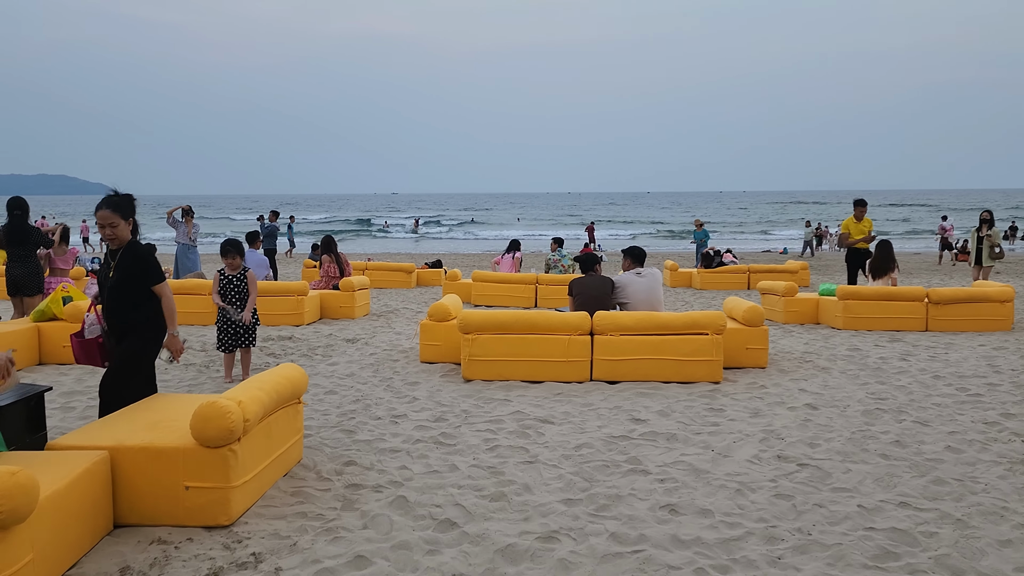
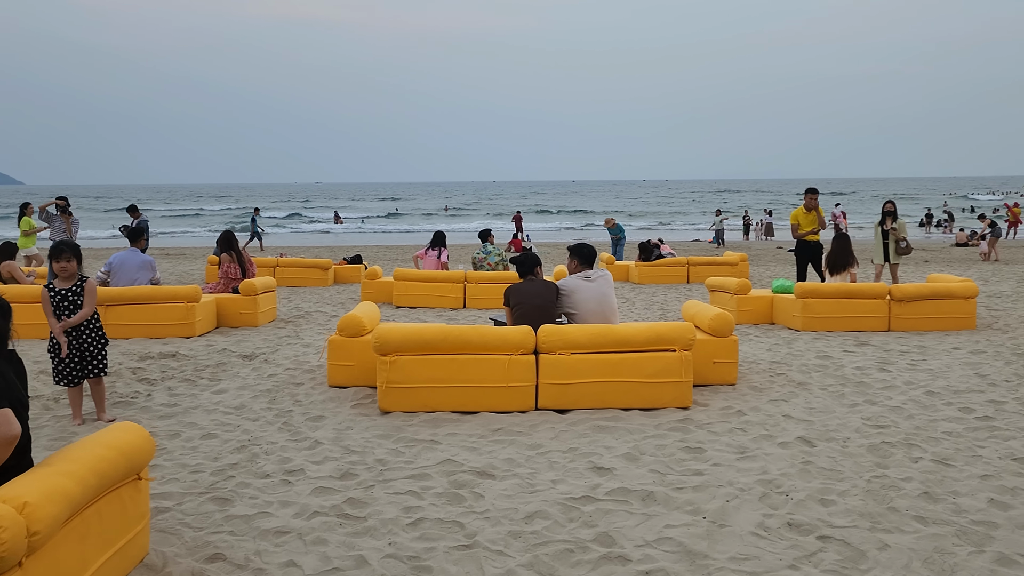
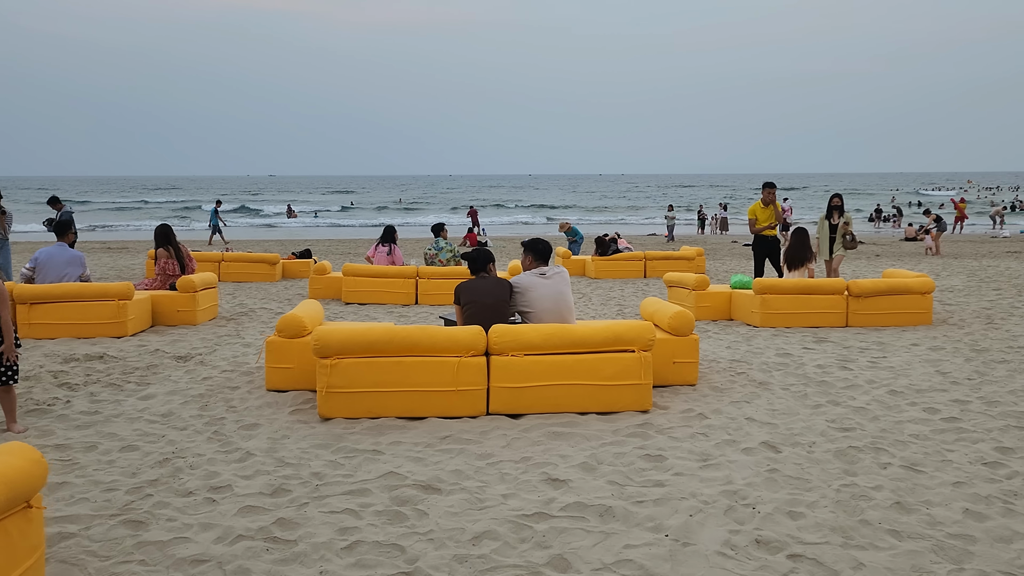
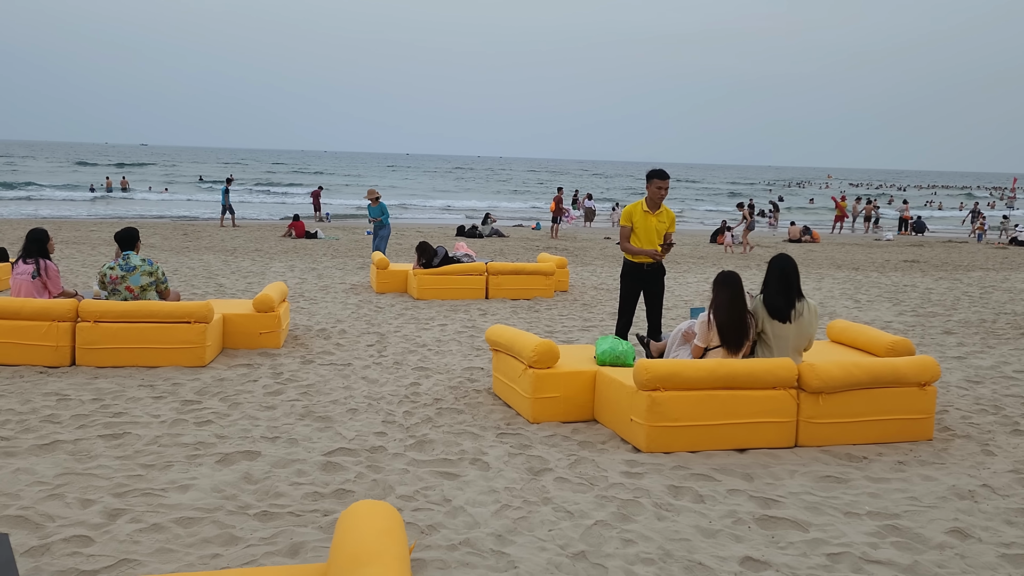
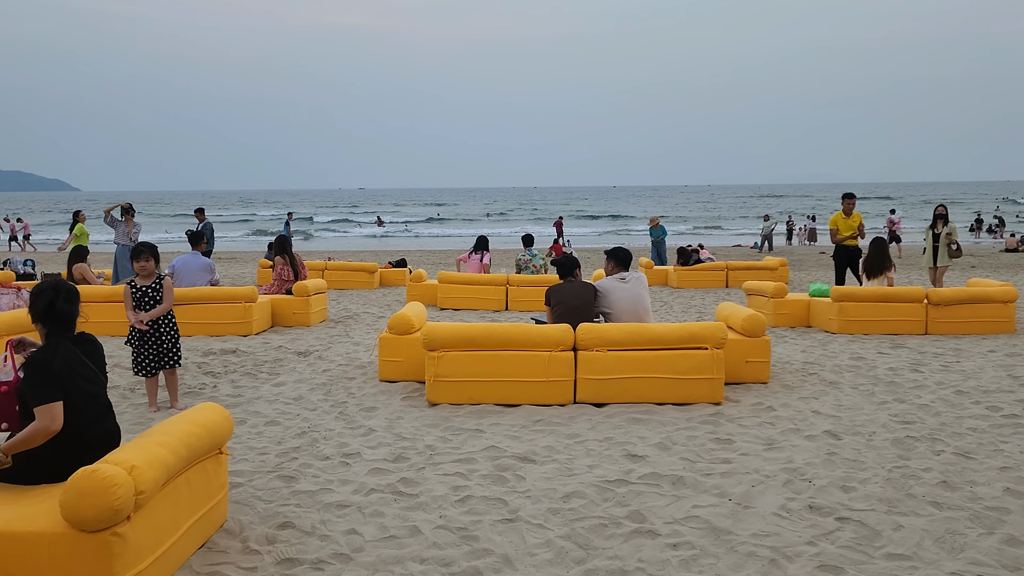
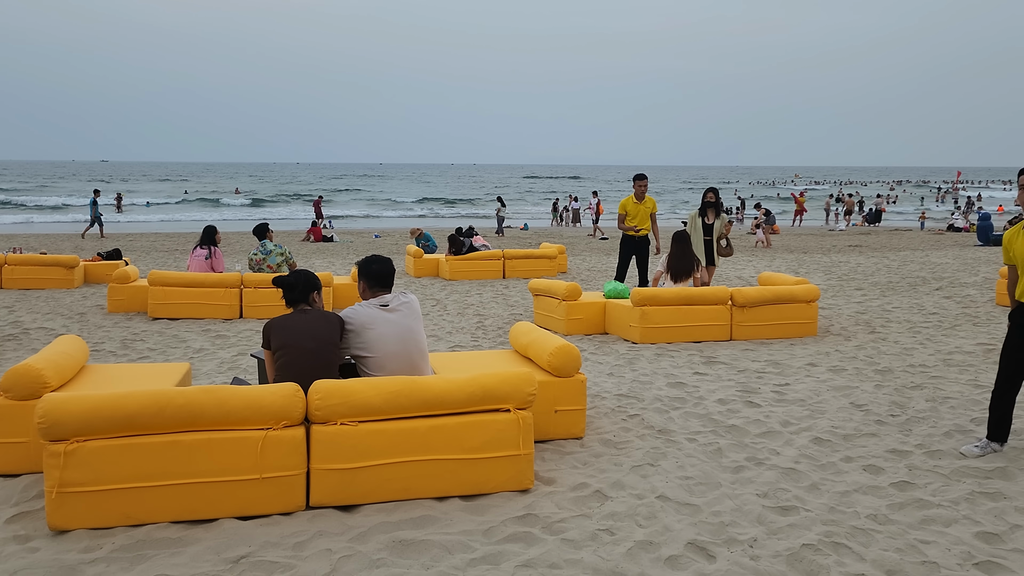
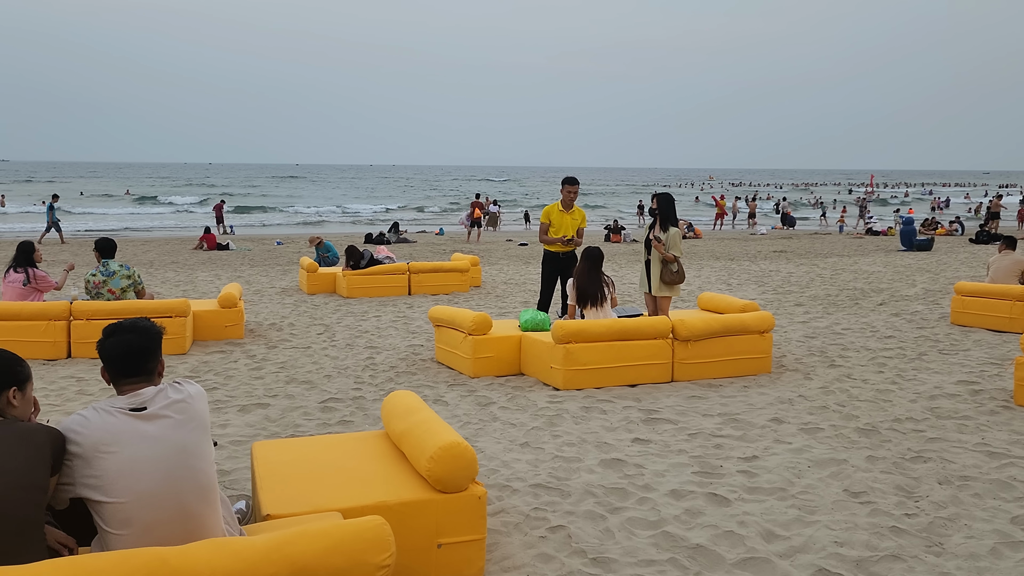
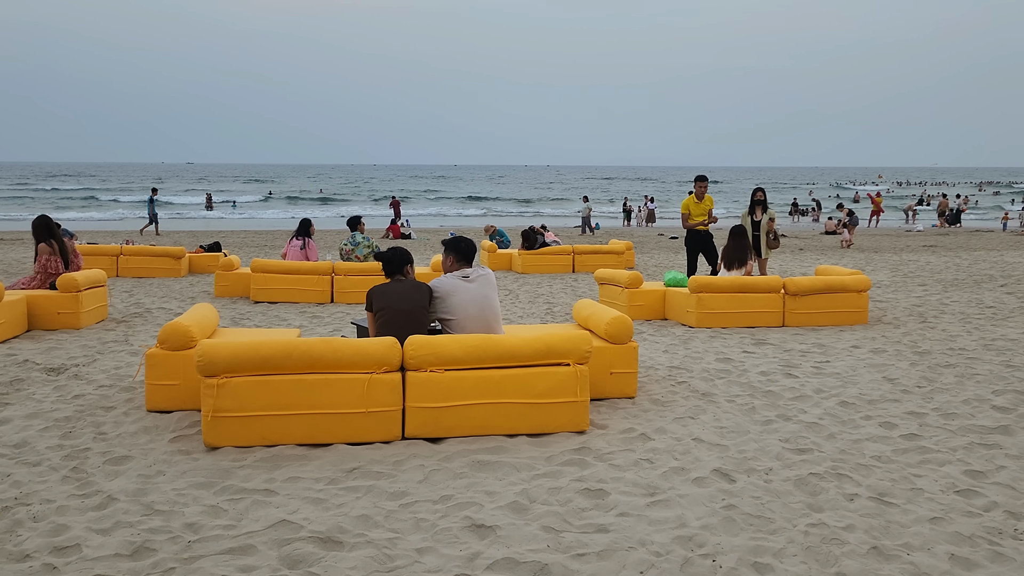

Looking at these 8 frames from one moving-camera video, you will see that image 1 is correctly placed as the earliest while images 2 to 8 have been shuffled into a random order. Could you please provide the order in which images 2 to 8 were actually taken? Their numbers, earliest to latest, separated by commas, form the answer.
5, 2, 3, 8, 6, 7, 4
